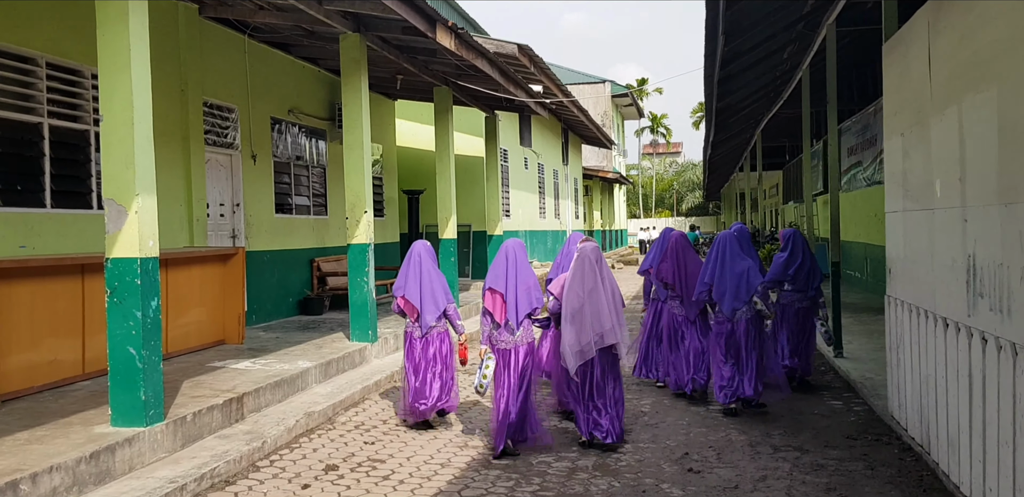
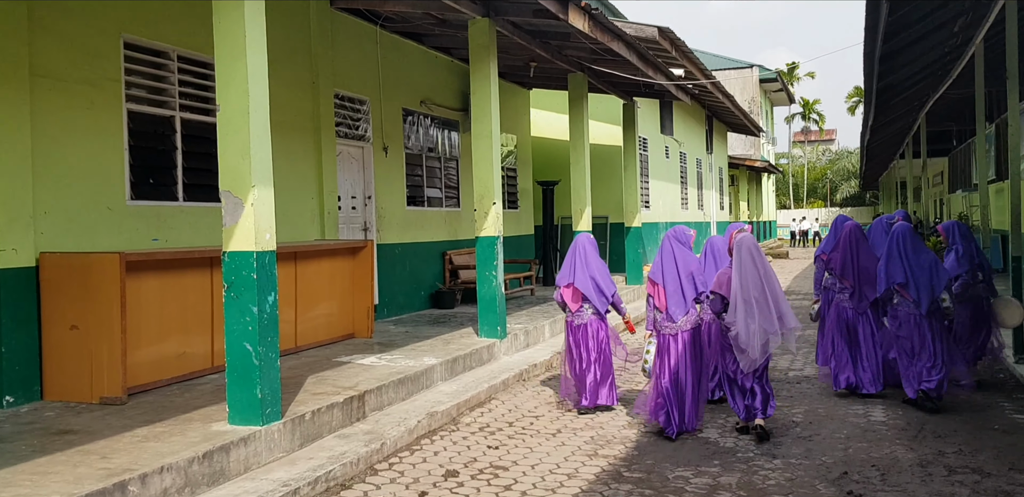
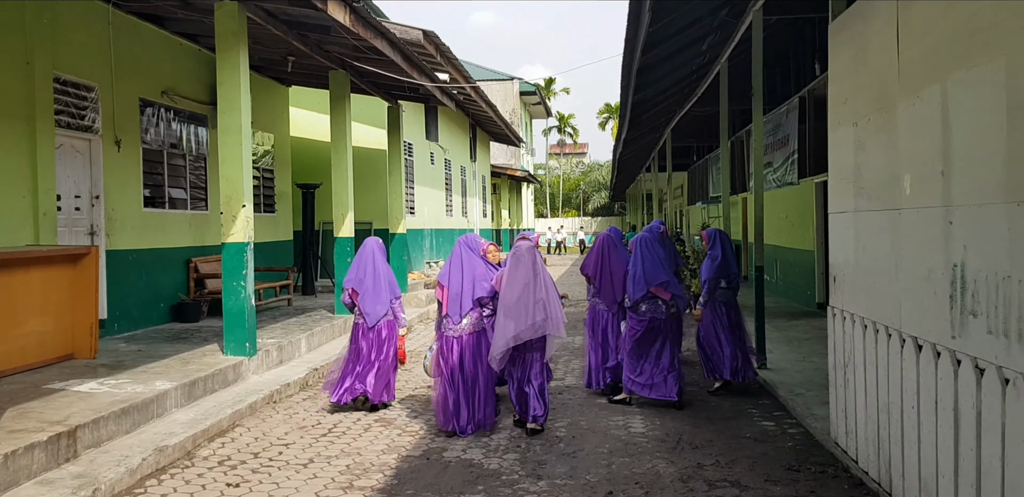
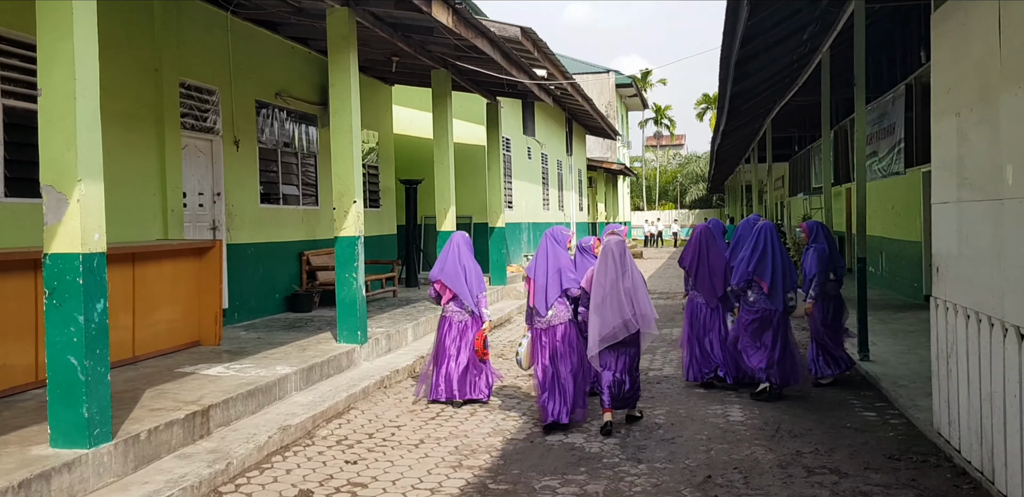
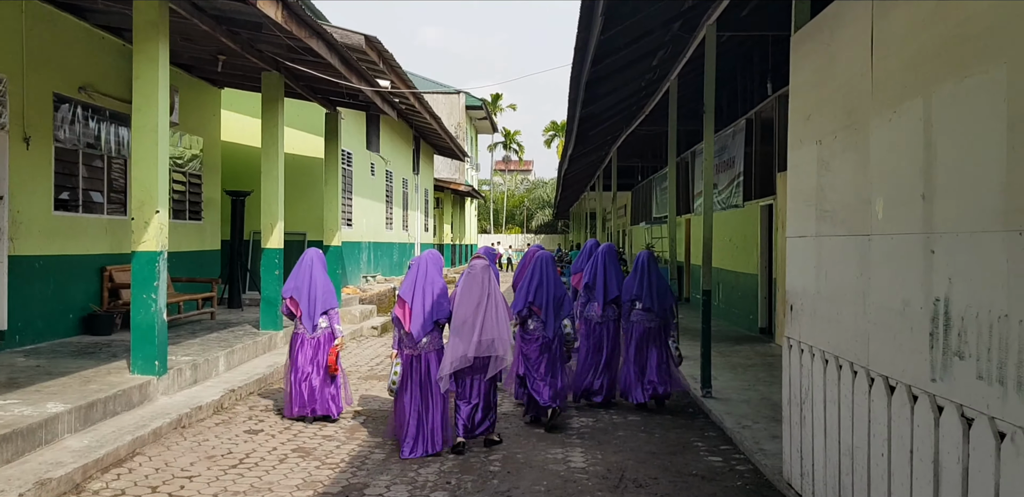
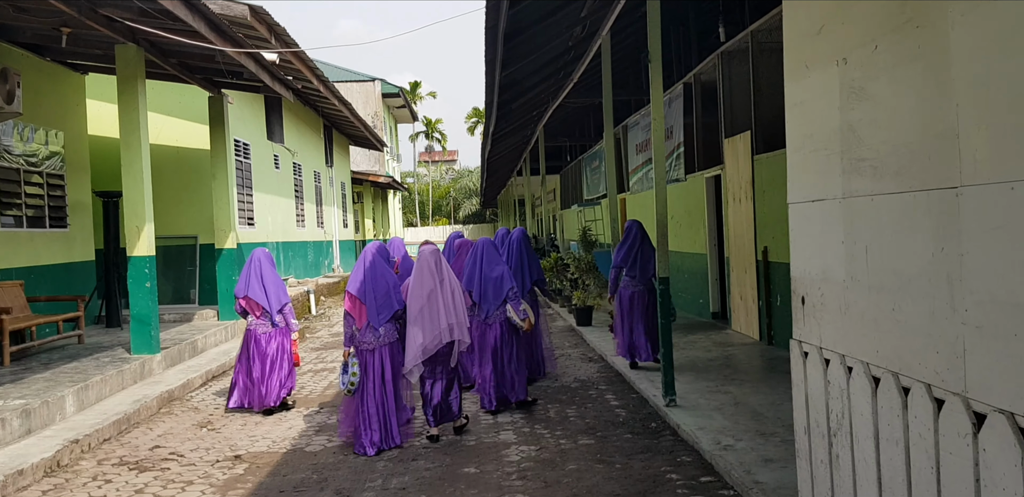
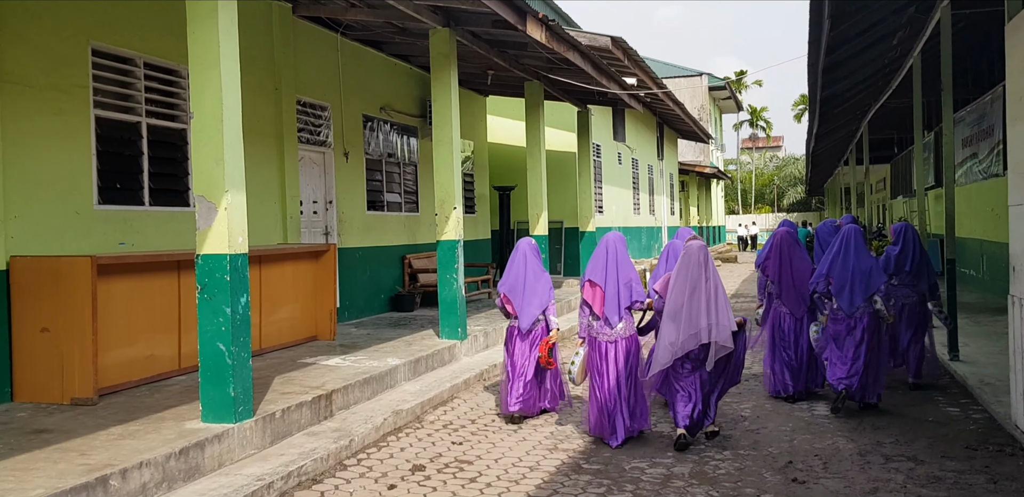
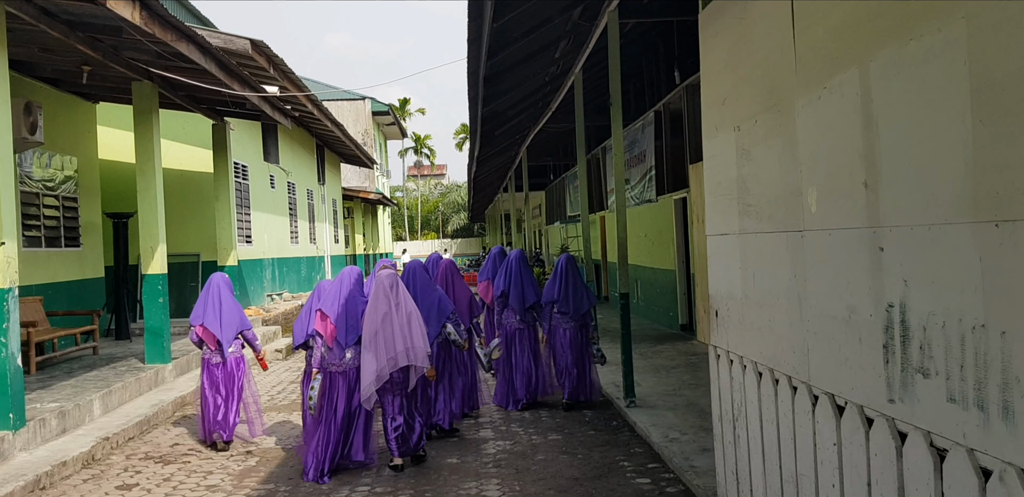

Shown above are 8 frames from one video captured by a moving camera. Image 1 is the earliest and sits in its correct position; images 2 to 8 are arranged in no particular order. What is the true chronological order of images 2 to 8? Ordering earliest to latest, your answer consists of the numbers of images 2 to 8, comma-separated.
7, 2, 4, 3, 5, 8, 6
